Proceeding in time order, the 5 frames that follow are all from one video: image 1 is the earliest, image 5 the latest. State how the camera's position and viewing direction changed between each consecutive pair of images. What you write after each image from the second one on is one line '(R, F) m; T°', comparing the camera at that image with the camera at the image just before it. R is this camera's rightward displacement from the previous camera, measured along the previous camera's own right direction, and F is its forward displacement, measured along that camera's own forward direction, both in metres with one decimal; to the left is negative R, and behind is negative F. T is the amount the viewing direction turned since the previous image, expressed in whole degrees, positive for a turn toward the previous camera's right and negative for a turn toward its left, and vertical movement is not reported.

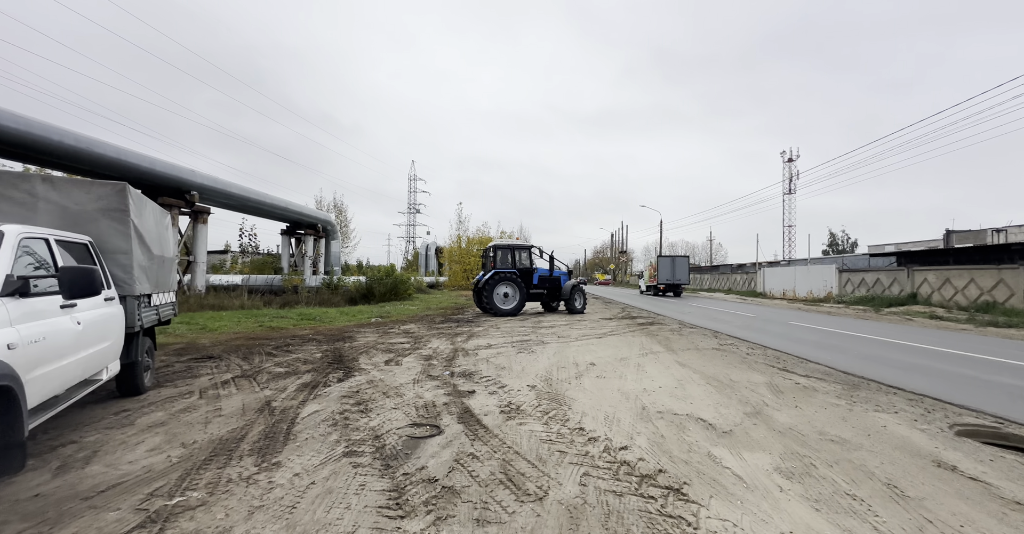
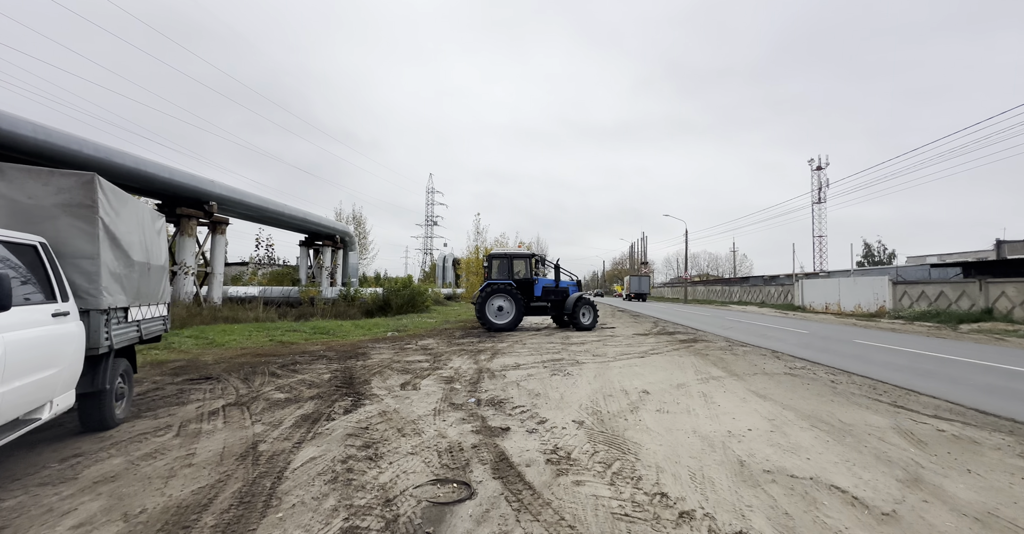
(-0.3, +0.9) m; -2°
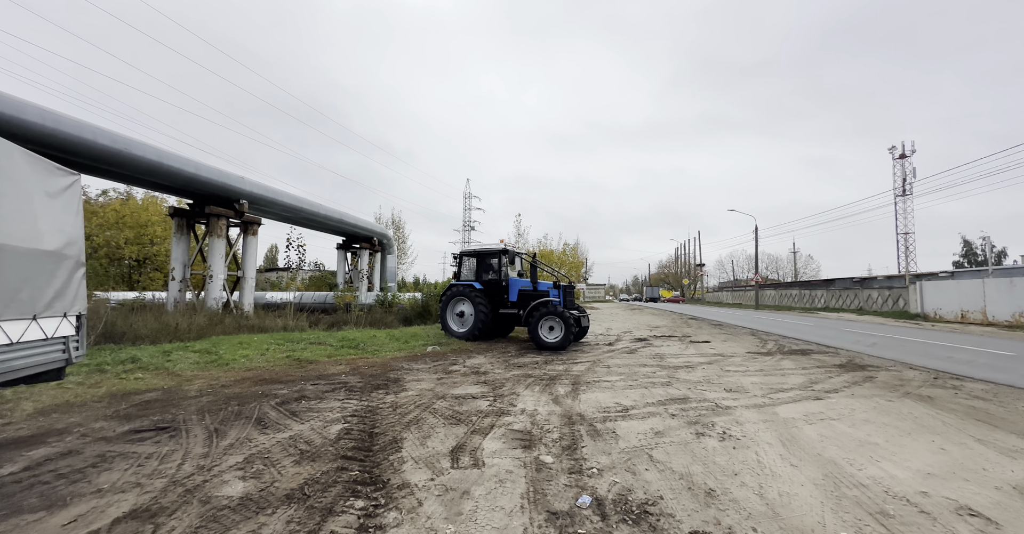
(-0.8, +2.4) m; -6°
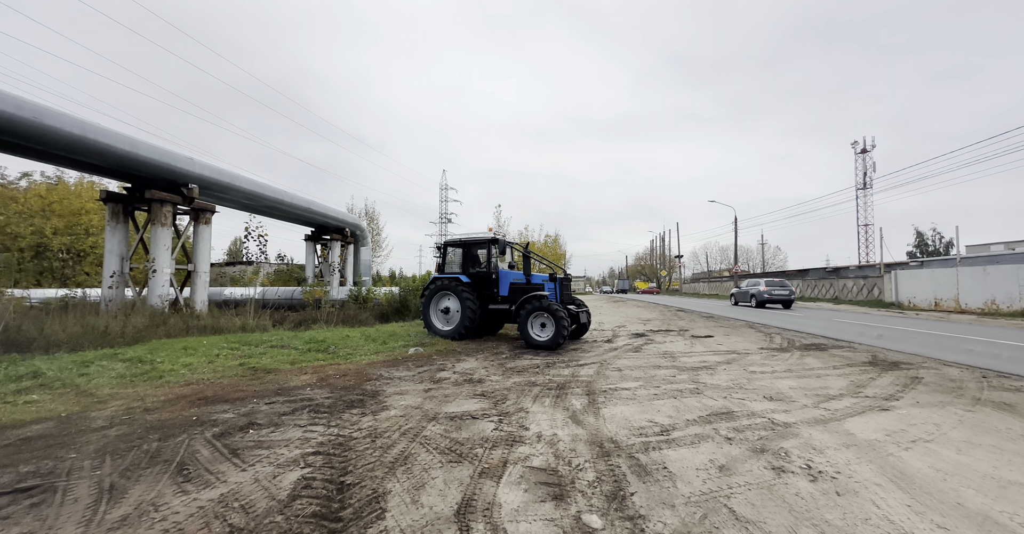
(-0.4, +1.0) m; +4°
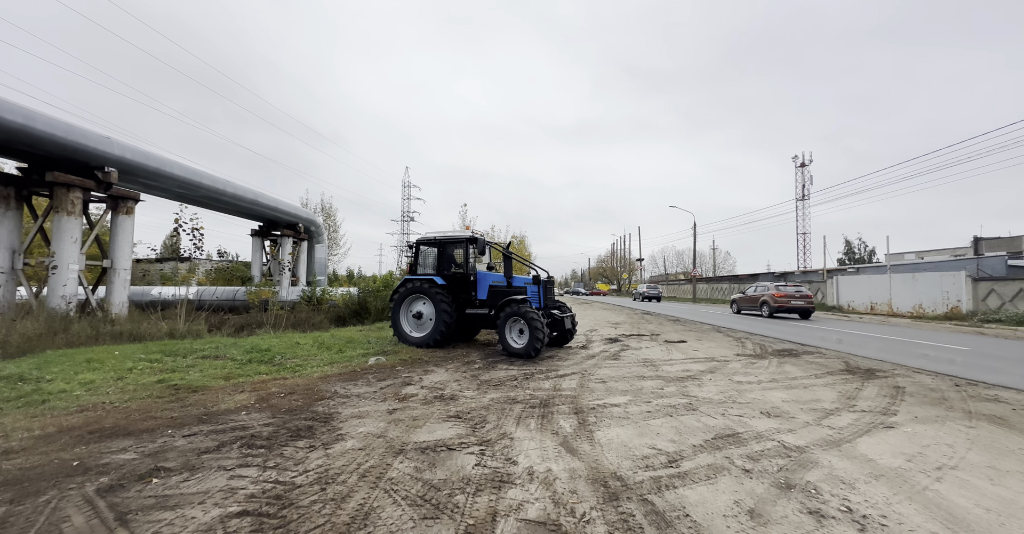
(-0.2, +0.6) m; +6°
